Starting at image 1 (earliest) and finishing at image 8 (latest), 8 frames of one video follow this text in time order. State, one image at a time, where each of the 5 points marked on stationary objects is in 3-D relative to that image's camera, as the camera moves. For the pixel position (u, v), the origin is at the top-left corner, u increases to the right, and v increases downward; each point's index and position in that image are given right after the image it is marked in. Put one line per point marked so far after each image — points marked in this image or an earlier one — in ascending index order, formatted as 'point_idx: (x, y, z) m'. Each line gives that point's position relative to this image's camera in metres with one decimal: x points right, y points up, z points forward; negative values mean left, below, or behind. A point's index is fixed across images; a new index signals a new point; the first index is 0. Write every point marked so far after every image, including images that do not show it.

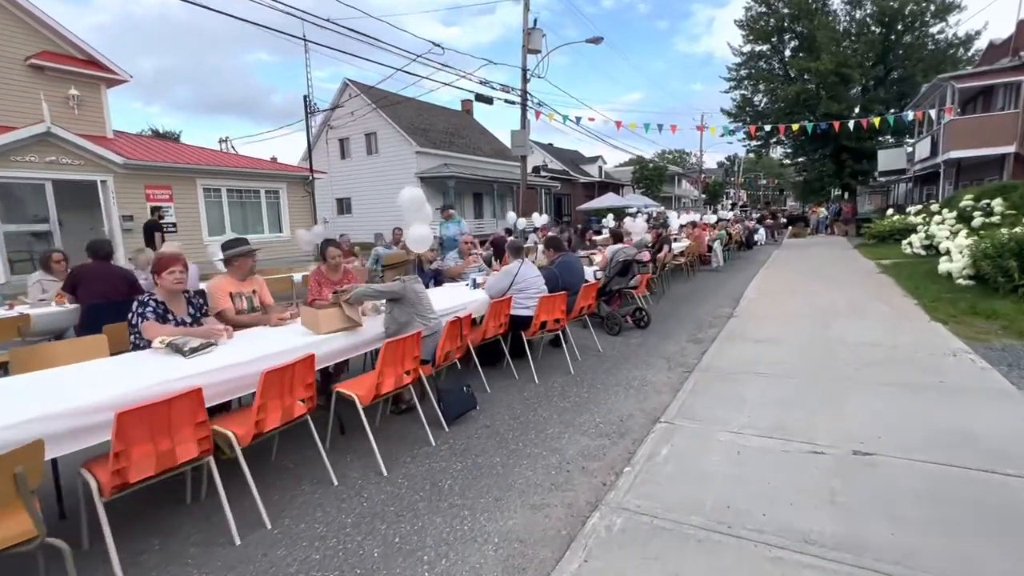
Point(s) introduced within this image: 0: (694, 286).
0: (+4.7, +0.1, +12.3) m
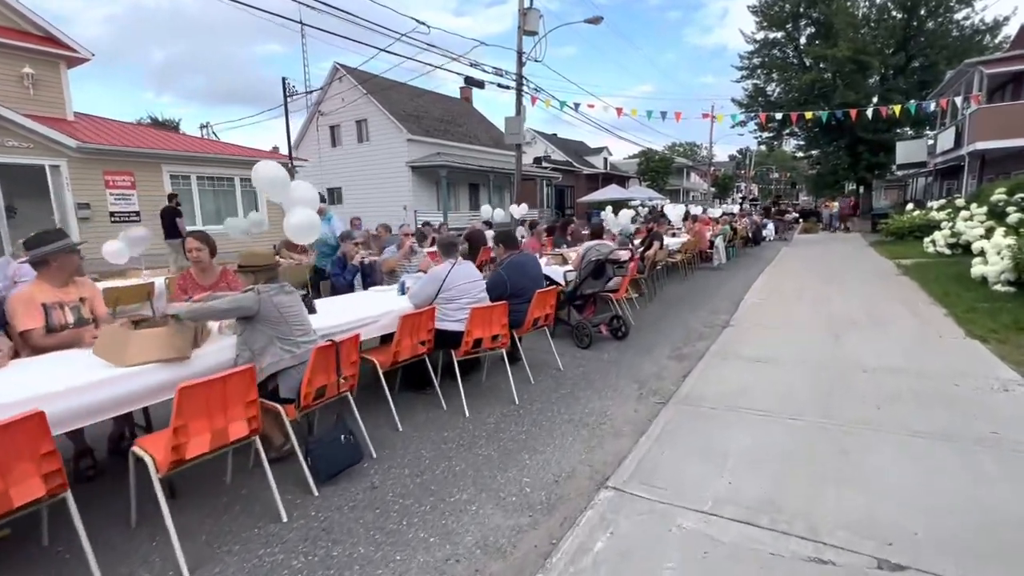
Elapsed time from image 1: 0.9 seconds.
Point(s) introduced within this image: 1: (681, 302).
0: (+4.2, +0.1, +11.1) m
1: (+3.3, -0.3, +9.1) m
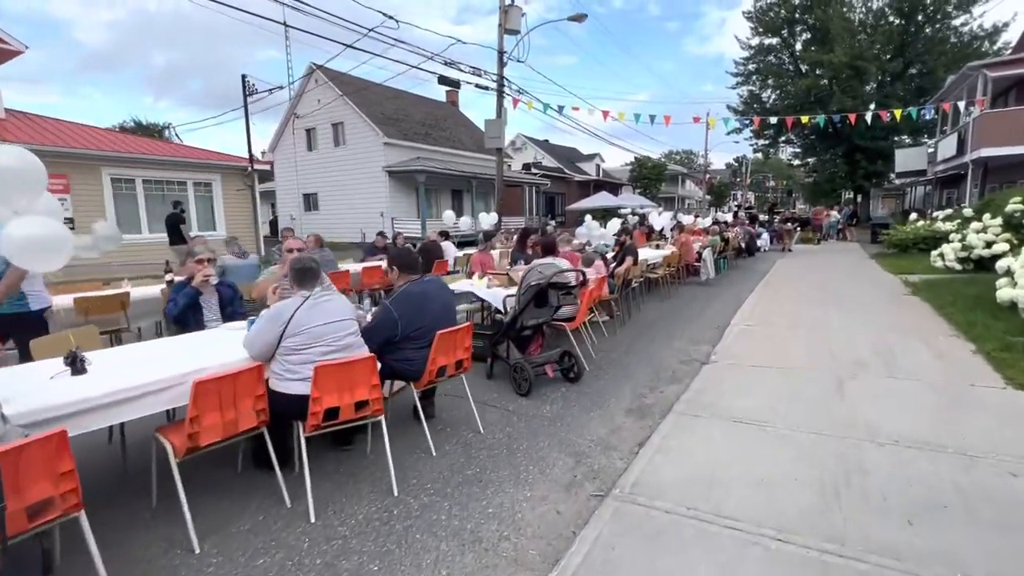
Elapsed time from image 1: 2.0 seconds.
0: (+3.3, -0.3, +9.8) m
1: (+2.4, -0.7, +7.8) m
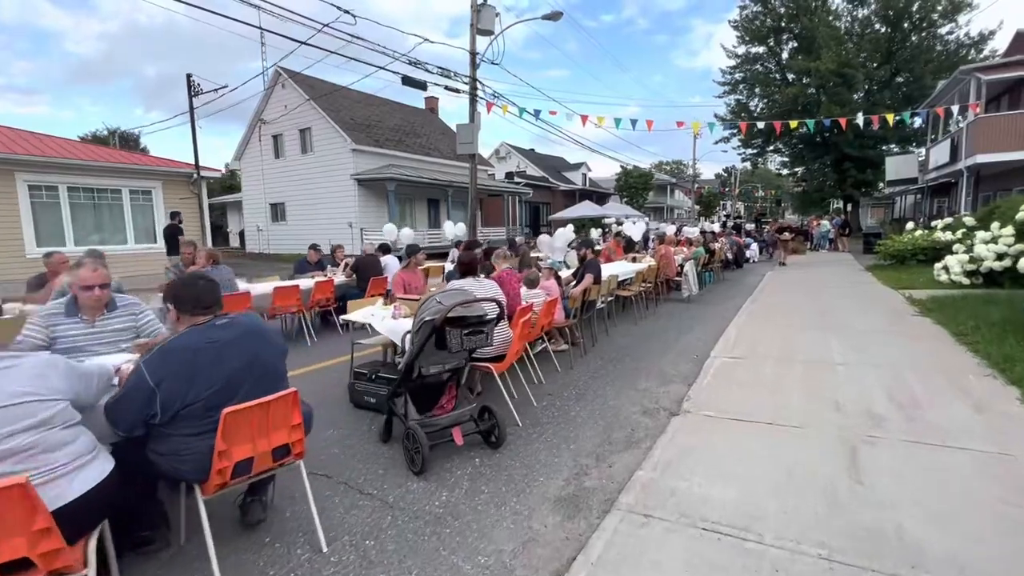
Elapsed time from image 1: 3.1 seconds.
0: (+2.4, -0.7, +8.5) m
1: (+1.6, -1.0, +6.5) m
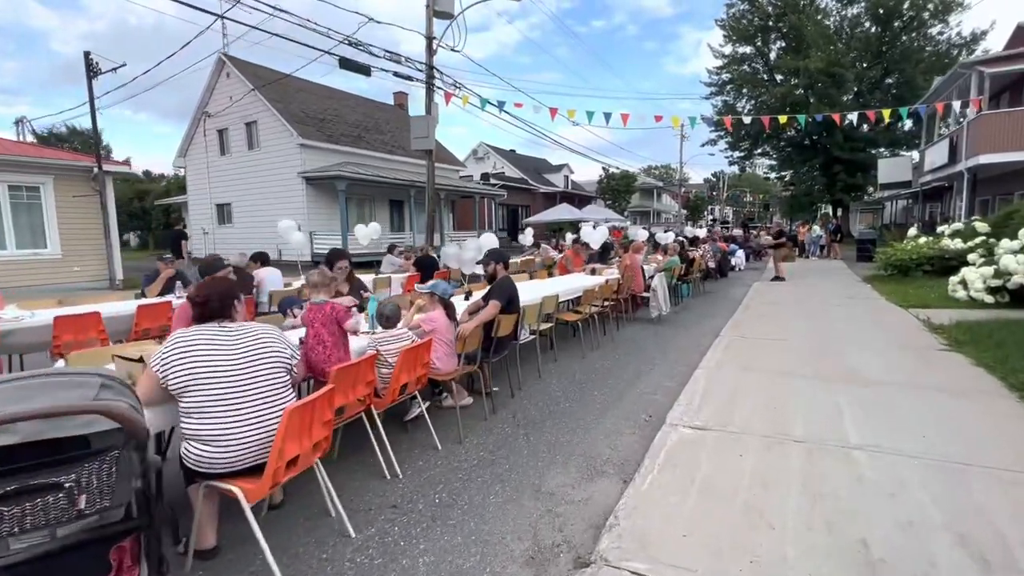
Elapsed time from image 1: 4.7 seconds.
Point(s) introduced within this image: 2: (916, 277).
0: (+1.2, -1.0, +6.6) m
1: (+0.3, -1.3, +4.5) m
2: (+10.8, +0.3, +12.6) m
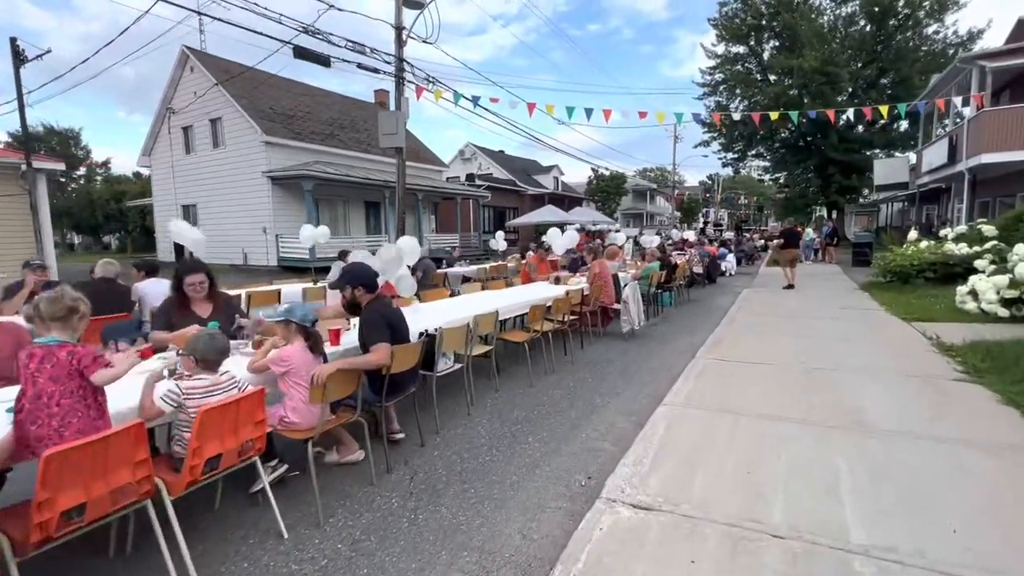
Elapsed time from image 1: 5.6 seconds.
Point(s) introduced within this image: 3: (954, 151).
0: (+0.4, -1.2, +5.5) m
1: (-0.5, -1.5, +3.4) m
2: (+10.0, +0.1, +11.6) m
3: (+18.1, +5.6, +19.2) m
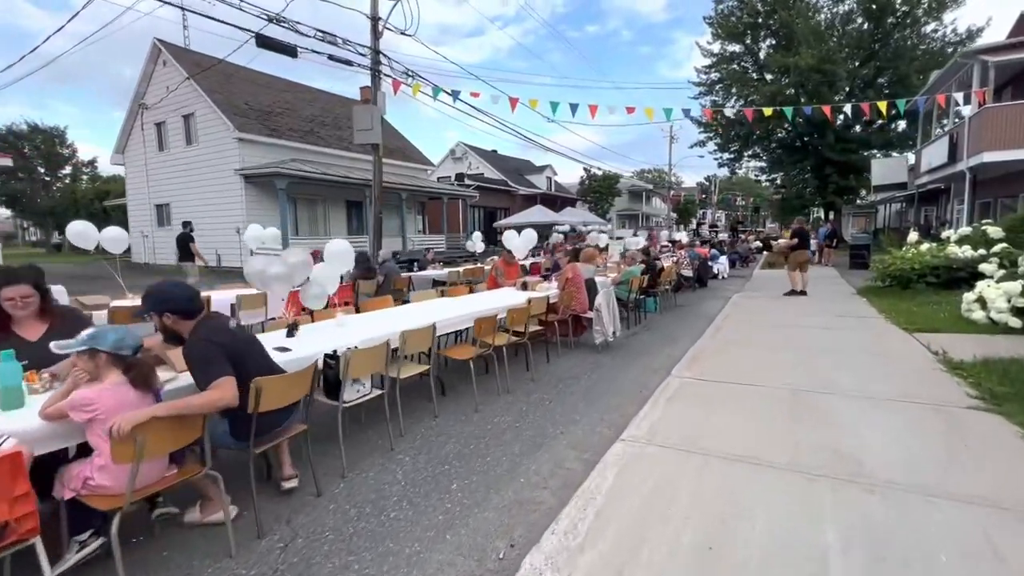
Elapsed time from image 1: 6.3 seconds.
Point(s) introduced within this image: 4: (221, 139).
0: (-0.2, -1.3, +4.7) m
1: (-1.0, -1.6, +2.6) m
2: (+9.4, 0.0, +10.8) m
3: (+17.5, +5.5, +18.5) m
4: (-11.4, +5.8, +18.5) m
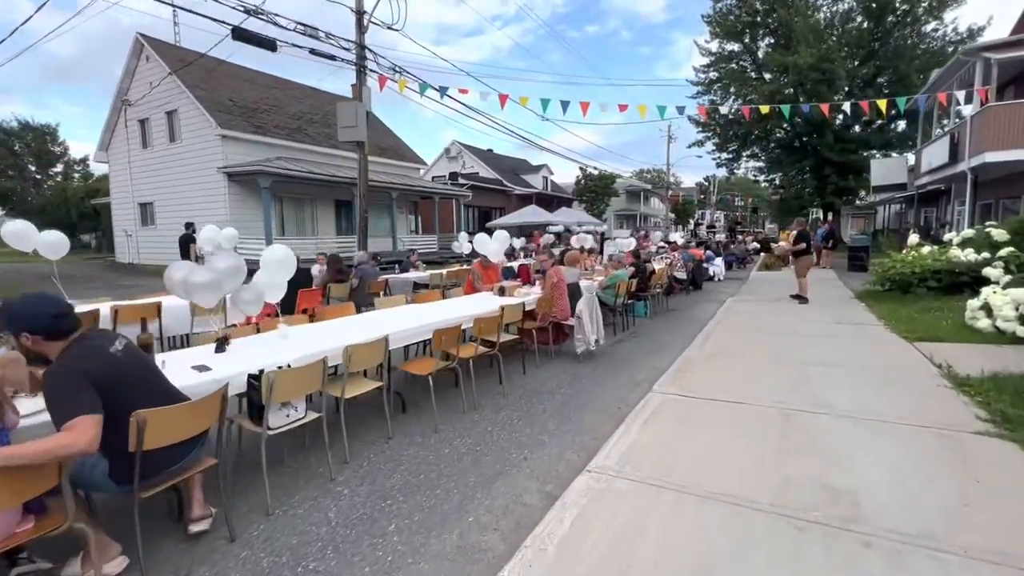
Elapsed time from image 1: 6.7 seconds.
0: (-0.6, -1.4, +4.3) m
1: (-1.4, -1.6, +2.2) m
2: (+9.0, -0.1, +10.4) m
3: (+17.1, +5.3, +18.1) m
4: (-11.8, +5.8, +18.0) m
